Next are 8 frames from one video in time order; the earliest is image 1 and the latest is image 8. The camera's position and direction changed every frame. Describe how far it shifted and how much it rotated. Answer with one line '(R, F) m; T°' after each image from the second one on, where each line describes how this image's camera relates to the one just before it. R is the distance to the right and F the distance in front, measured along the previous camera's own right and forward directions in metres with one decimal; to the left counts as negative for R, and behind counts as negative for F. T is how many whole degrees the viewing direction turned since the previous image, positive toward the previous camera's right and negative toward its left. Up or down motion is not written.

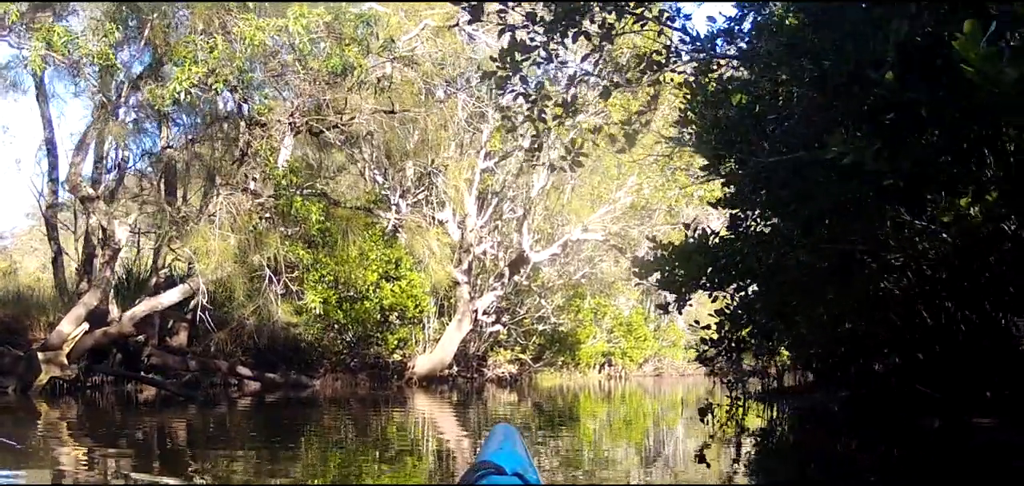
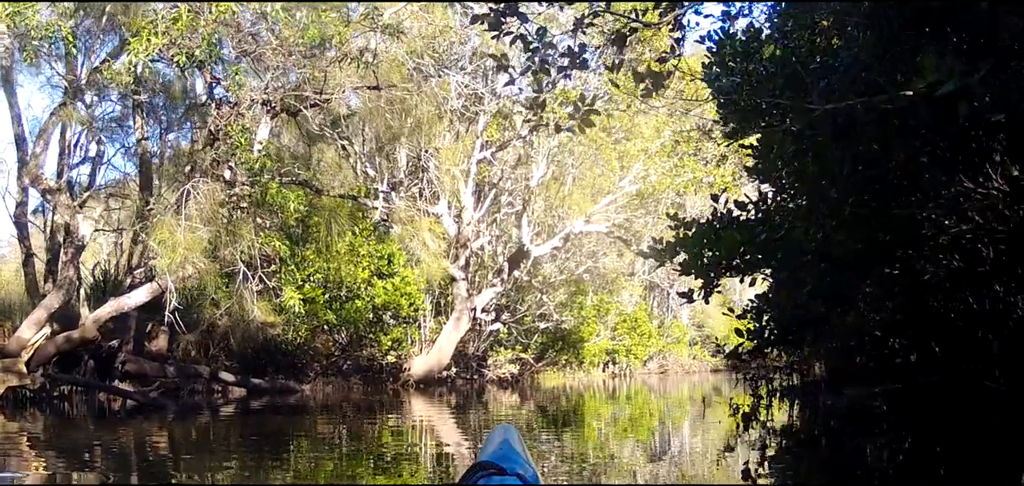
(0.0, +0.9) m; 0°
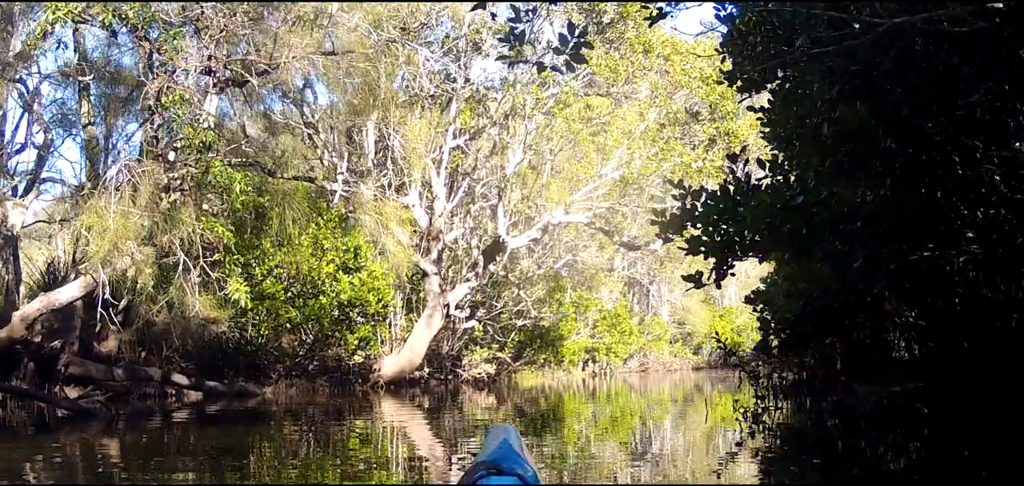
(0.0, +0.9) m; +1°
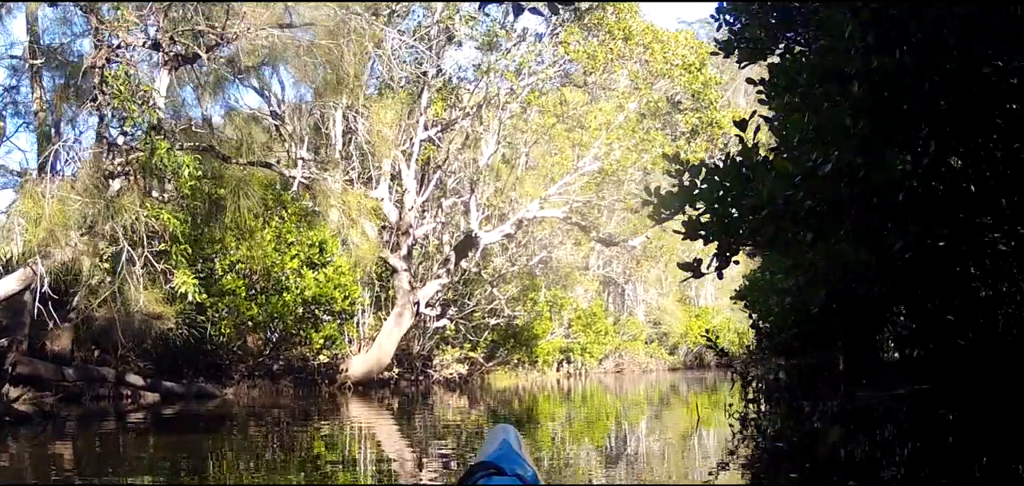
(0.0, +0.5) m; +1°
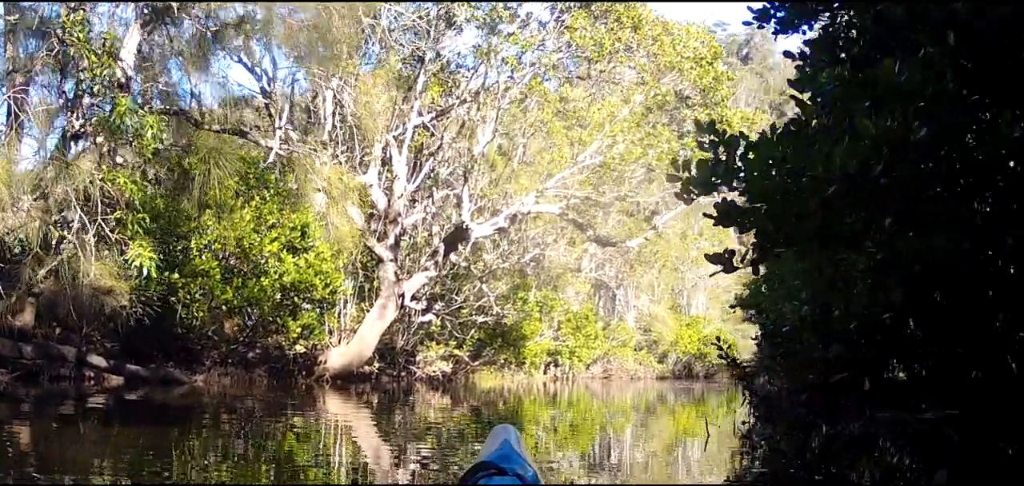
(0.0, +0.6) m; 0°
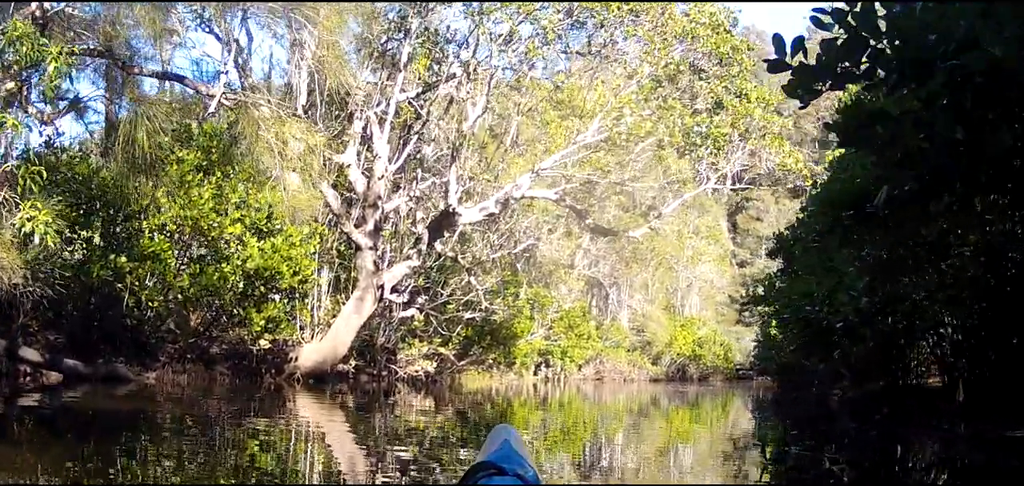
(0.0, +1.2) m; +1°
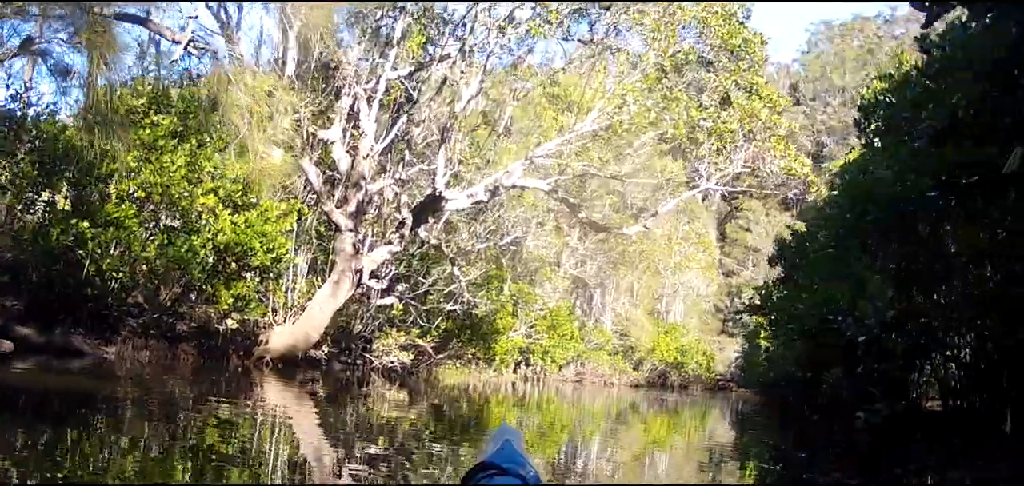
(0.0, +0.5) m; +1°
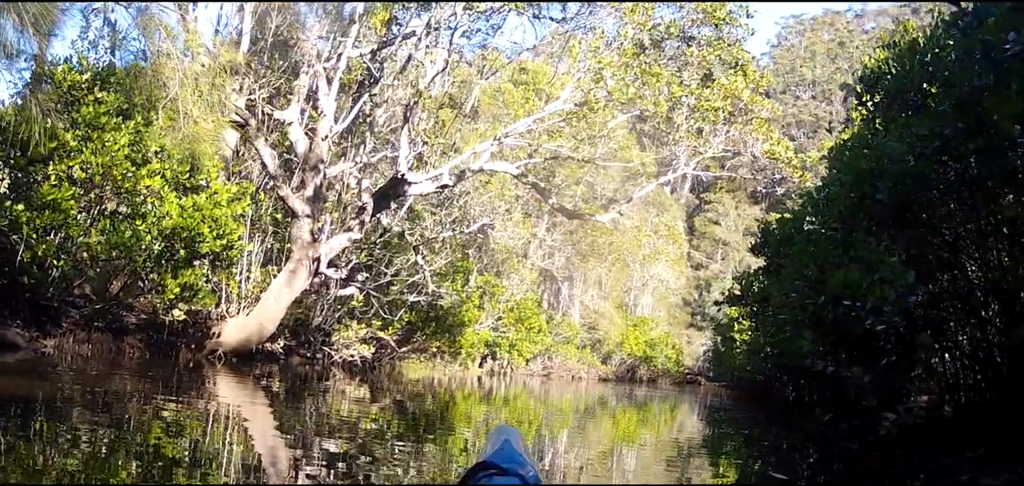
(0.0, +0.6) m; +2°
